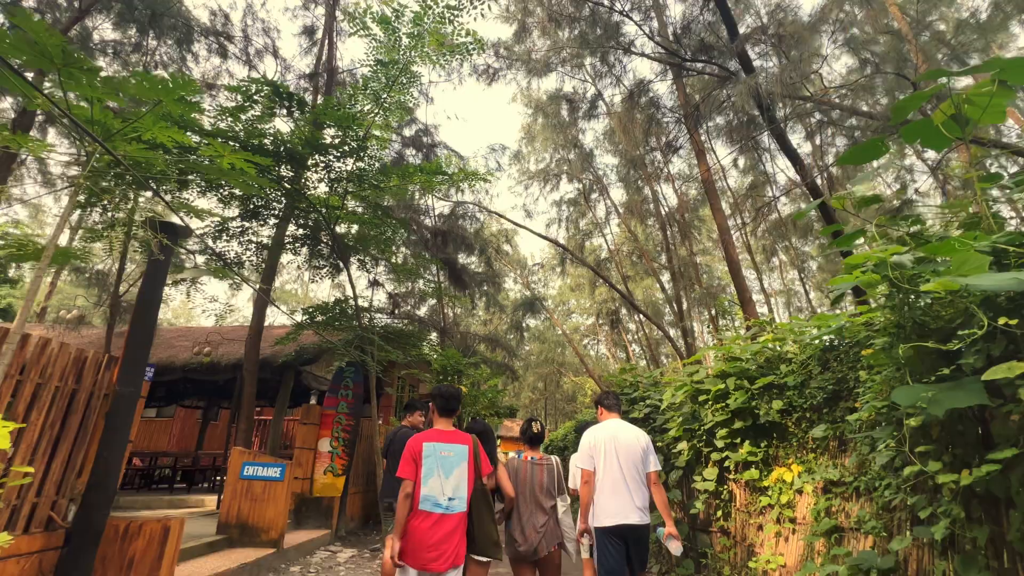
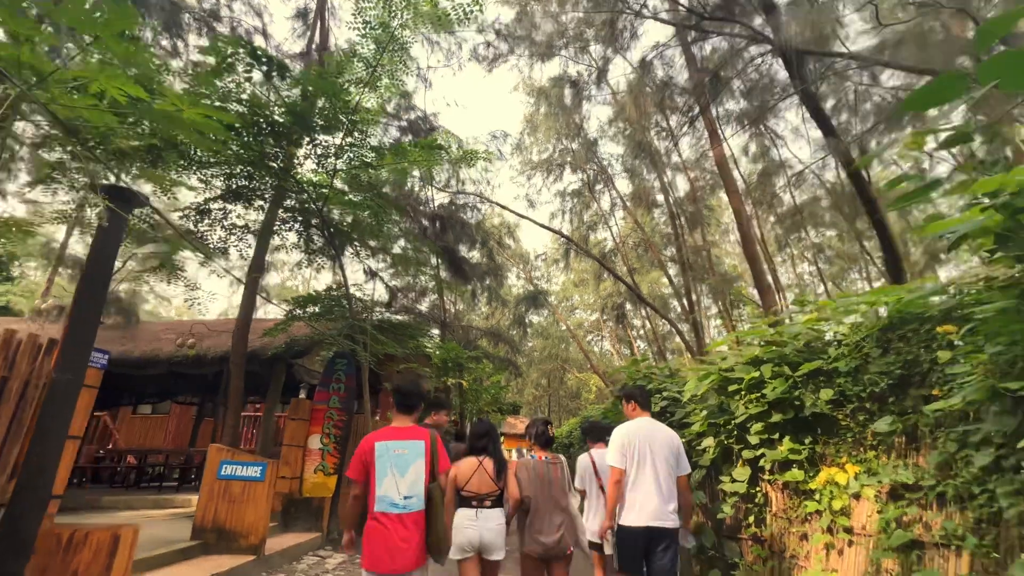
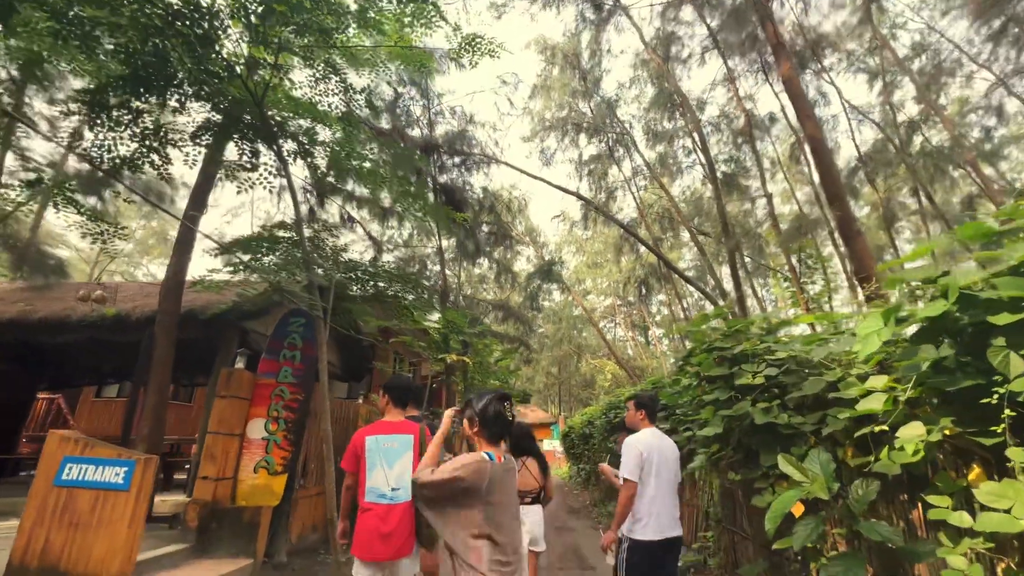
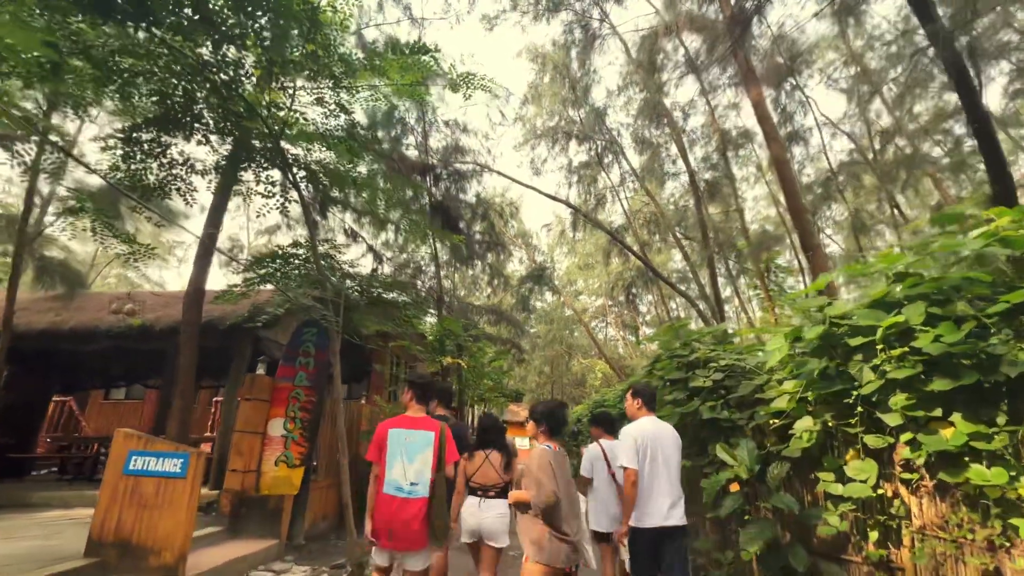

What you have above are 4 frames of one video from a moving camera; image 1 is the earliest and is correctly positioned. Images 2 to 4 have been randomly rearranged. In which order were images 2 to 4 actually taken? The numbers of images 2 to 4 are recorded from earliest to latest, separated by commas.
2, 4, 3
